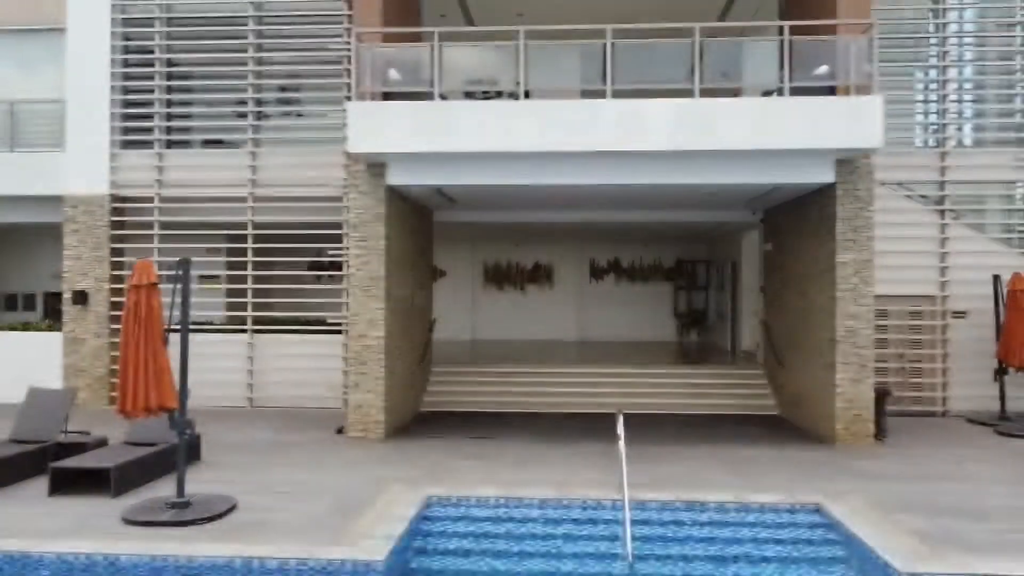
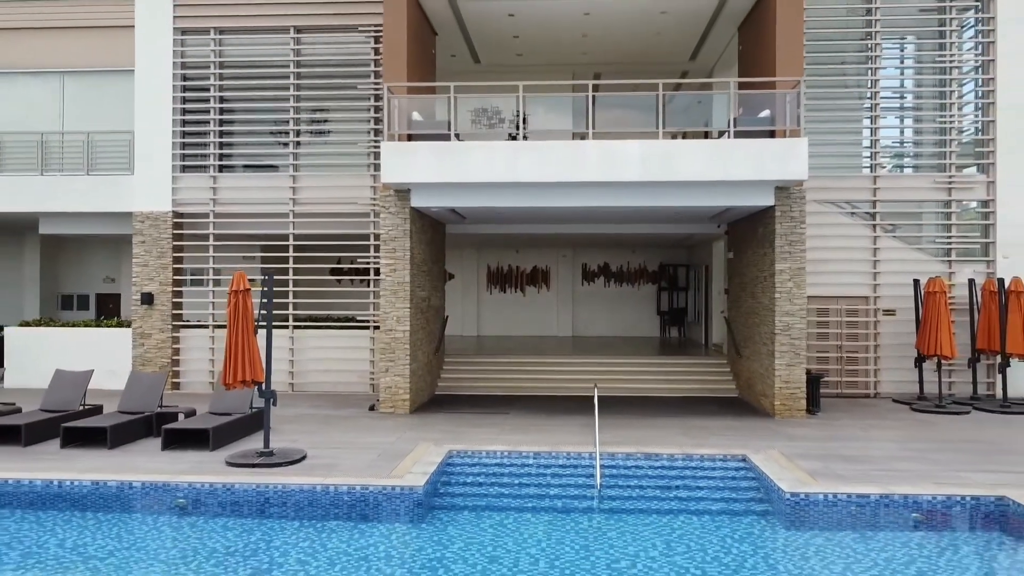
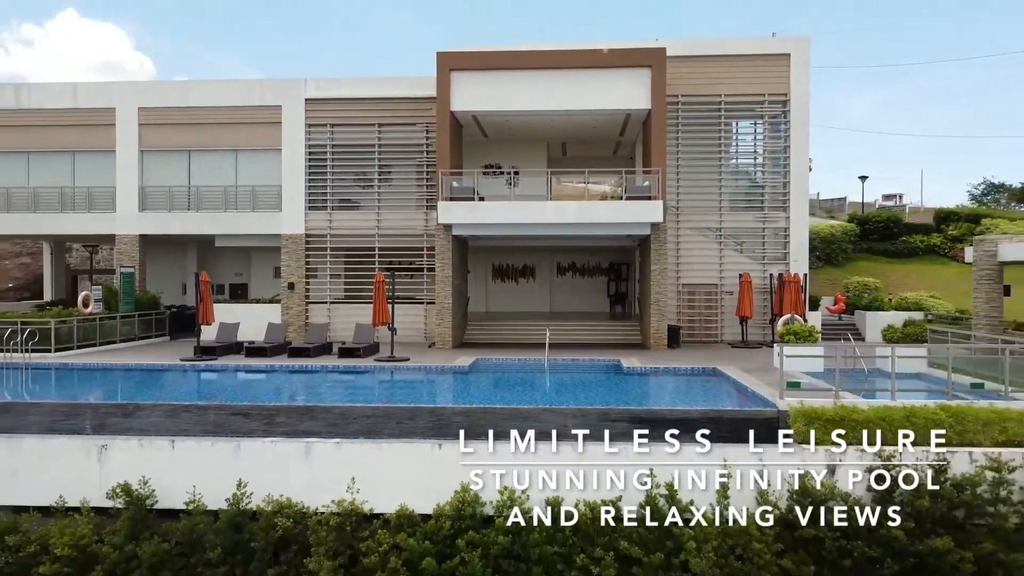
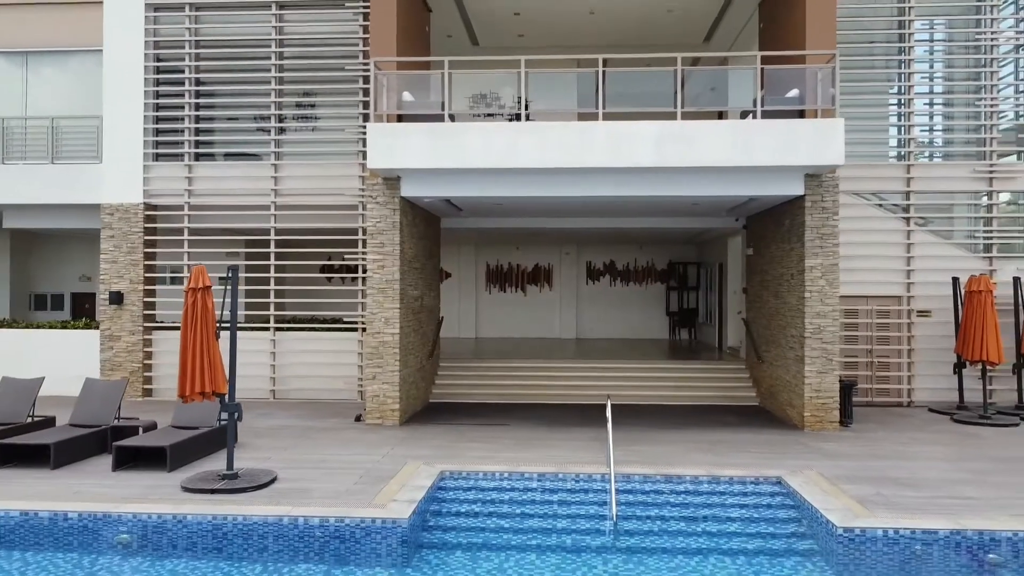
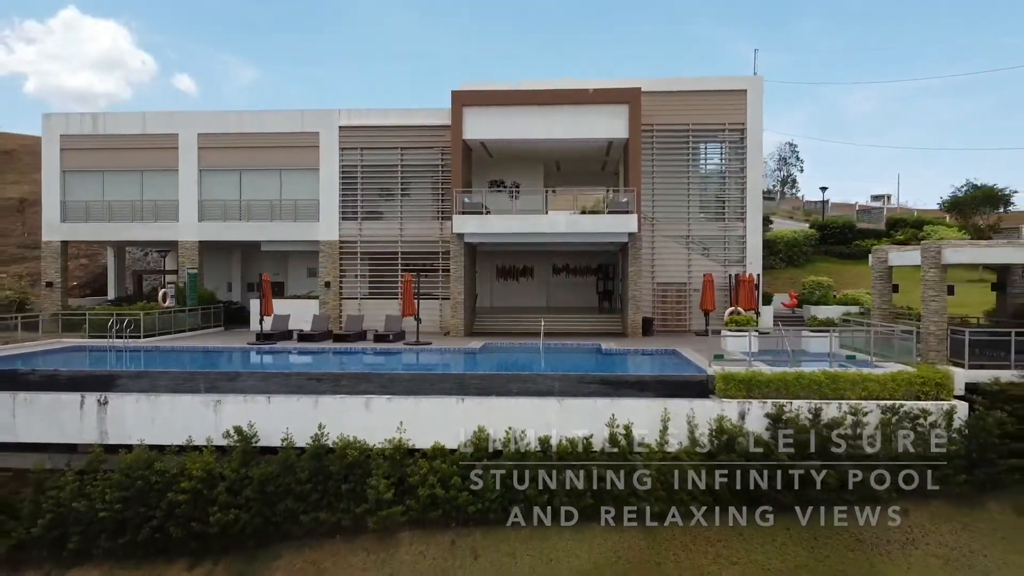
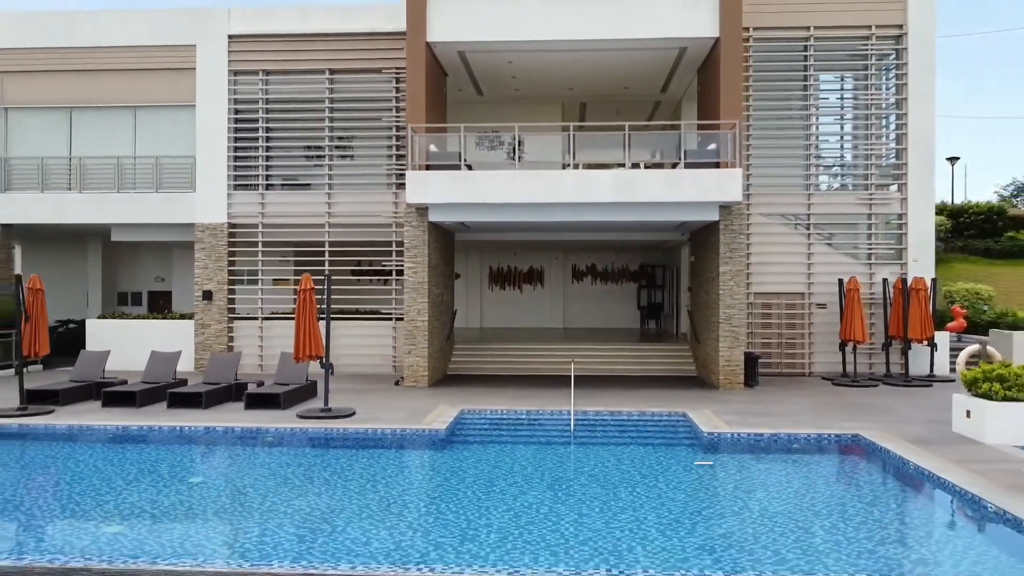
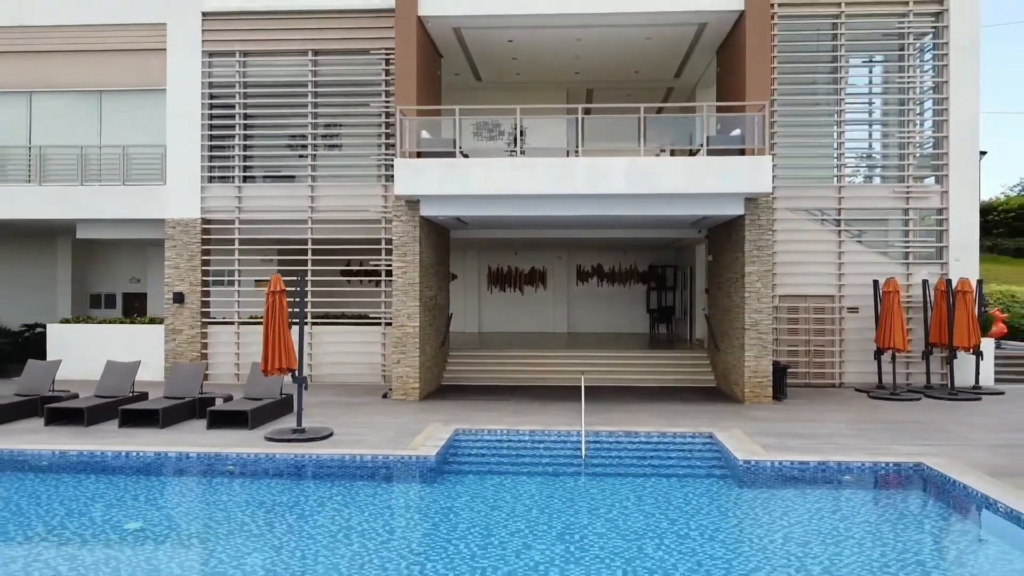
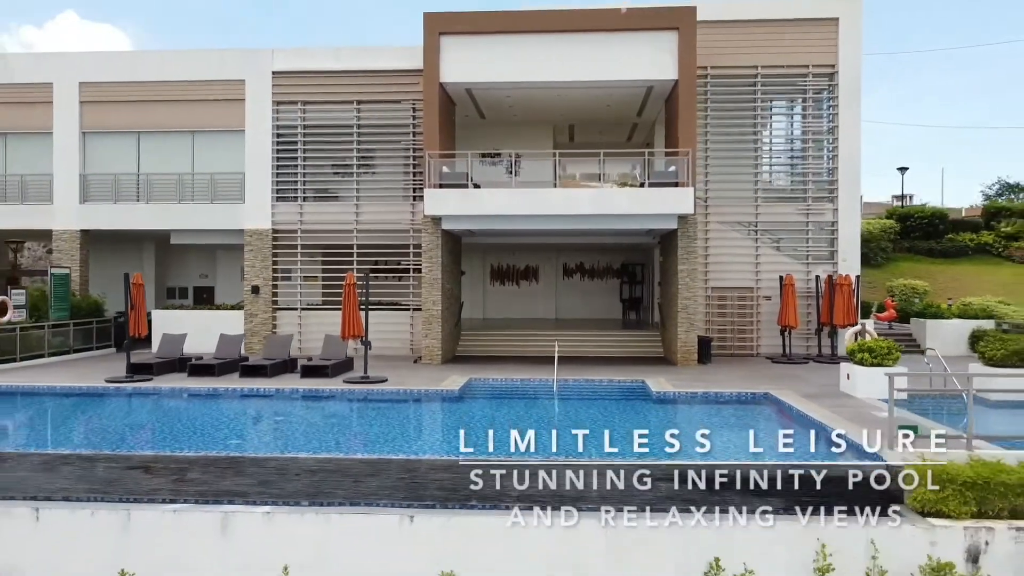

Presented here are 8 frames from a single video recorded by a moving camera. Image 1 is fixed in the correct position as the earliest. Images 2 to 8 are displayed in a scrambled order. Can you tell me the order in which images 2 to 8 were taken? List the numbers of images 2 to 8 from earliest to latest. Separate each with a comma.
4, 2, 7, 6, 8, 3, 5
